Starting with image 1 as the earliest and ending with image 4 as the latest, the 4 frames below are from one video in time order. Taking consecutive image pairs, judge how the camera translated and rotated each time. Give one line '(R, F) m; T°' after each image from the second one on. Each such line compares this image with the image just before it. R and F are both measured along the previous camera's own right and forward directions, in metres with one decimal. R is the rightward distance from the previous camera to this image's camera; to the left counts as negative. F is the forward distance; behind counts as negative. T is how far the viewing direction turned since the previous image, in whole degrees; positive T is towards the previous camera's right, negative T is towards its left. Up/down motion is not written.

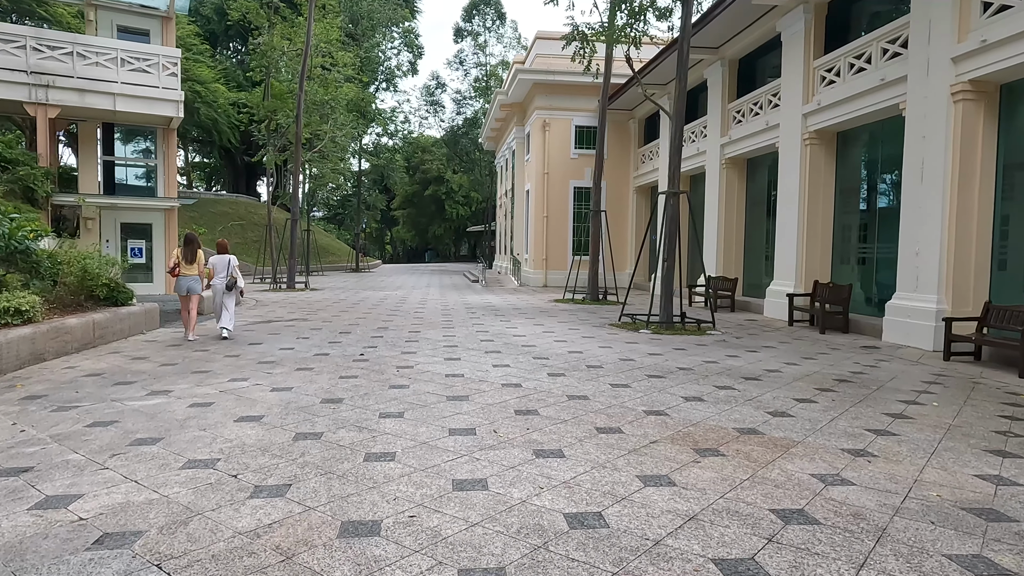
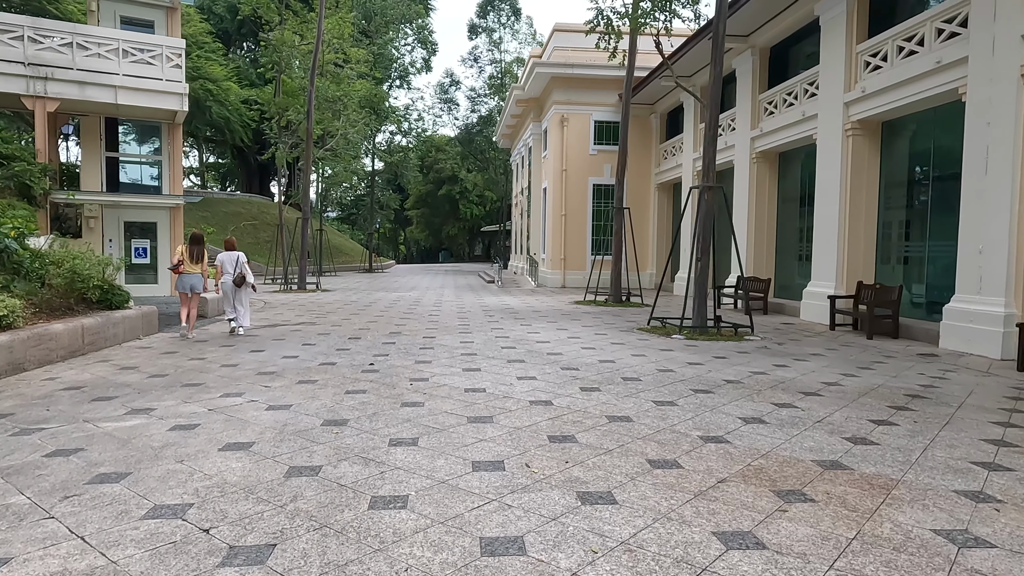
(-0.1, +0.8) m; -1°
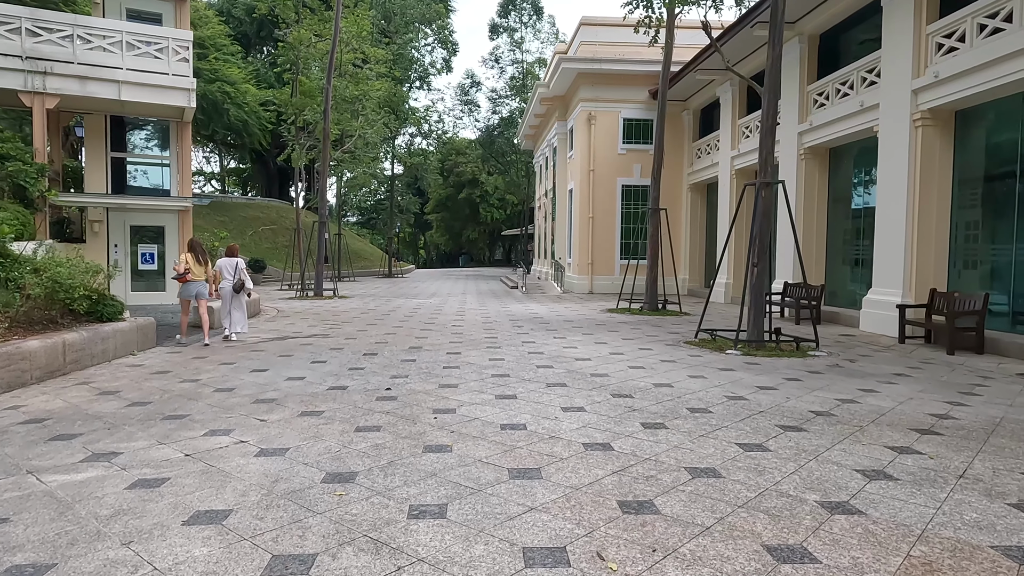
(-0.2, +1.1) m; -2°
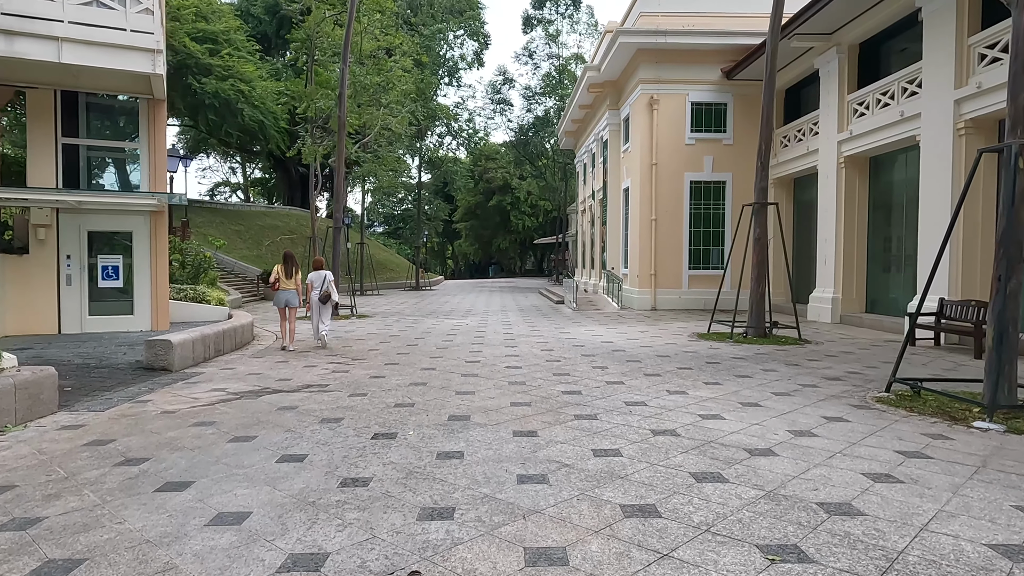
(-0.6, +3.4) m; -2°
